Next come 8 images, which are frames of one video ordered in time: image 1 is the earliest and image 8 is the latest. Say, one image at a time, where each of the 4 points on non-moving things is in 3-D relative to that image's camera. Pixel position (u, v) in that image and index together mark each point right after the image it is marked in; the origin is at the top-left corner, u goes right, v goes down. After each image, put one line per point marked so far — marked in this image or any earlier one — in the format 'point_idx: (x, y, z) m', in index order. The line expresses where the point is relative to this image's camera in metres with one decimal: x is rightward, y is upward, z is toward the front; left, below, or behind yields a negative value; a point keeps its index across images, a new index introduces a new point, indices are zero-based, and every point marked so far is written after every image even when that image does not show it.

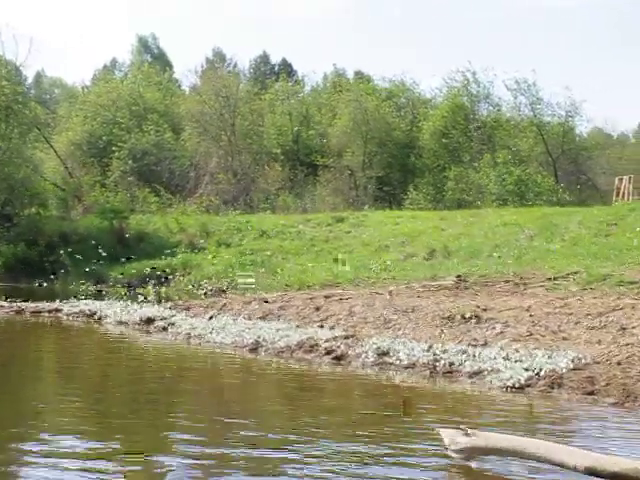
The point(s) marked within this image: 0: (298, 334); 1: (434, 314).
0: (-0.3, -1.3, +14.7) m
1: (+1.7, -1.1, +15.0) m
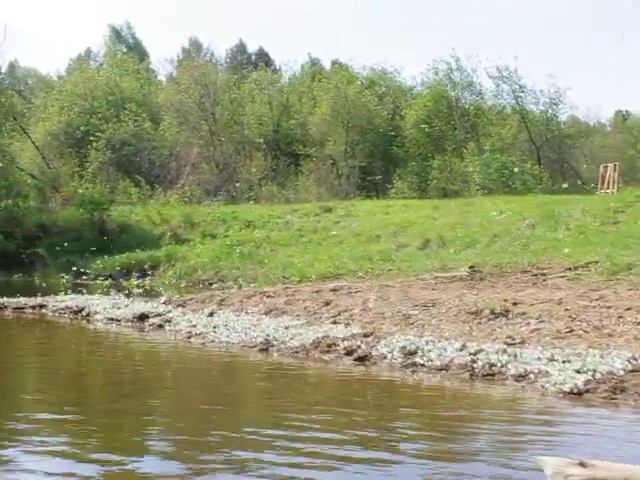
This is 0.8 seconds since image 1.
0: (-0.1, -1.2, +13.5) m
1: (+1.8, -0.9, +13.8) m
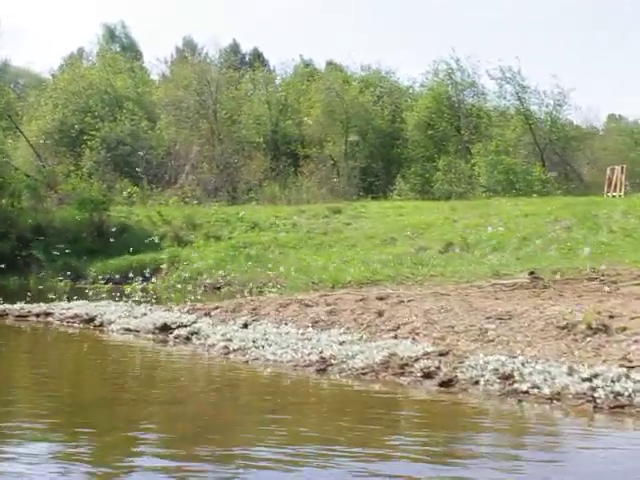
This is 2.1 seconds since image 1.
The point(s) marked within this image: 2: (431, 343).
0: (+0.6, -1.2, +11.6) m
1: (+2.6, -0.9, +11.9) m
2: (+1.2, -1.1, +11.6) m
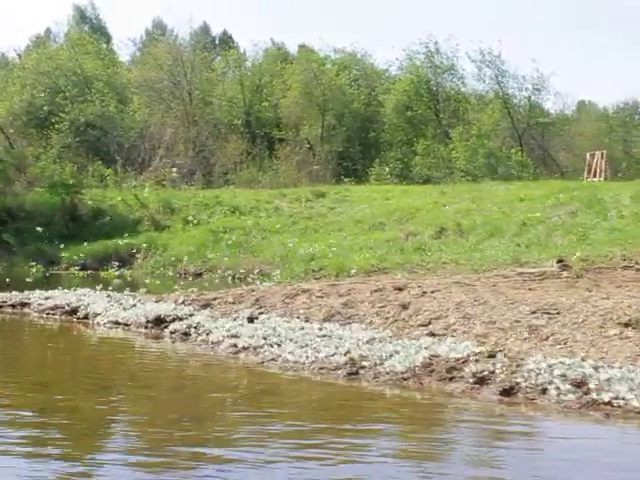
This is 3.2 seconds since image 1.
0: (+0.9, -1.1, +10.1) m
1: (+2.8, -0.8, +10.4) m
2: (+1.5, -1.0, +10.1) m
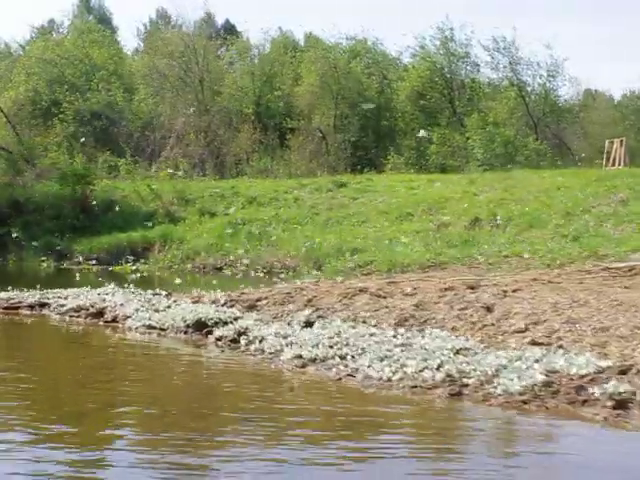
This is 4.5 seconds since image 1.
0: (+1.6, -1.0, +8.4) m
1: (+3.5, -0.7, +8.8) m
2: (+2.2, -0.9, +8.4) m
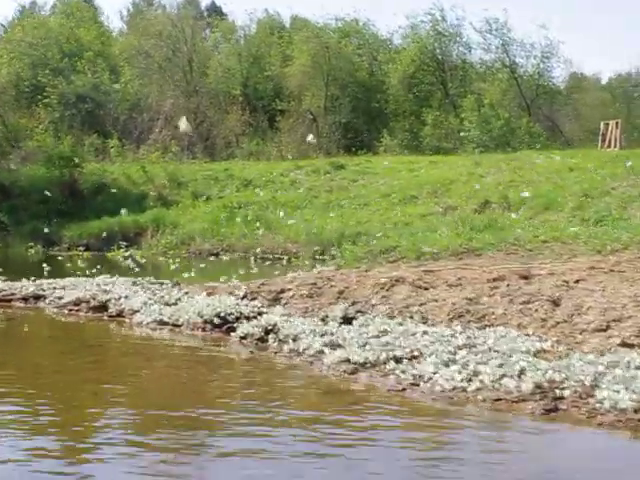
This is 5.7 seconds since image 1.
0: (+2.0, -0.9, +7.1) m
1: (+3.9, -0.6, +7.5) m
2: (+2.6, -0.8, +7.1) m
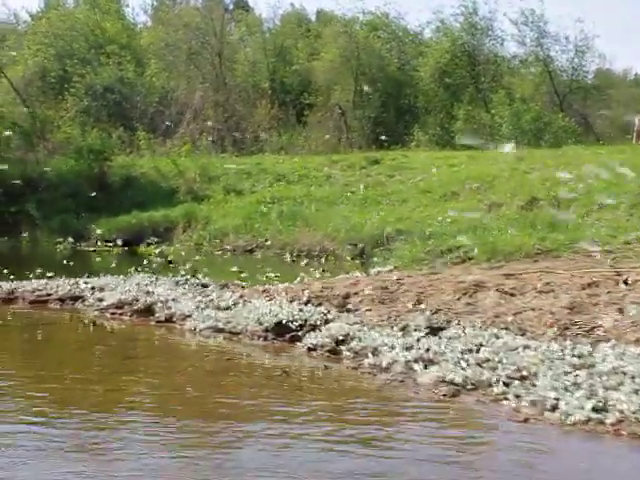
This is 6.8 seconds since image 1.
0: (+2.6, -0.9, +5.9) m
1: (+4.6, -0.6, +6.3) m
2: (+3.3, -0.8, +6.0) m
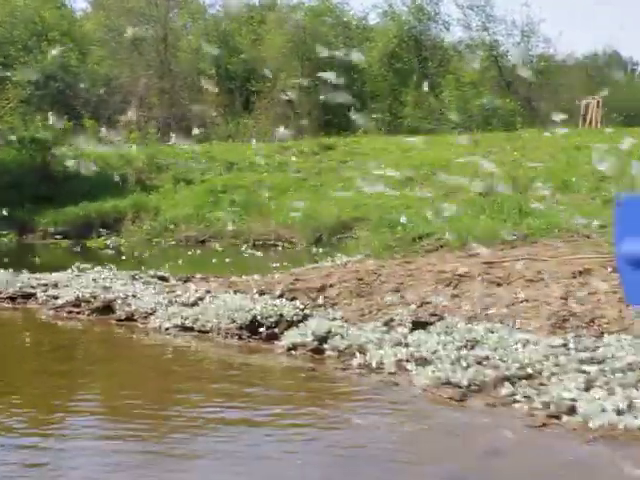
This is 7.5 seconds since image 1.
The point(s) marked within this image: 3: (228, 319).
0: (+2.6, -0.8, +5.5) m
1: (+4.5, -0.5, +5.9) m
2: (+3.2, -0.7, +5.5) m
3: (-0.8, -0.7, +9.6) m
